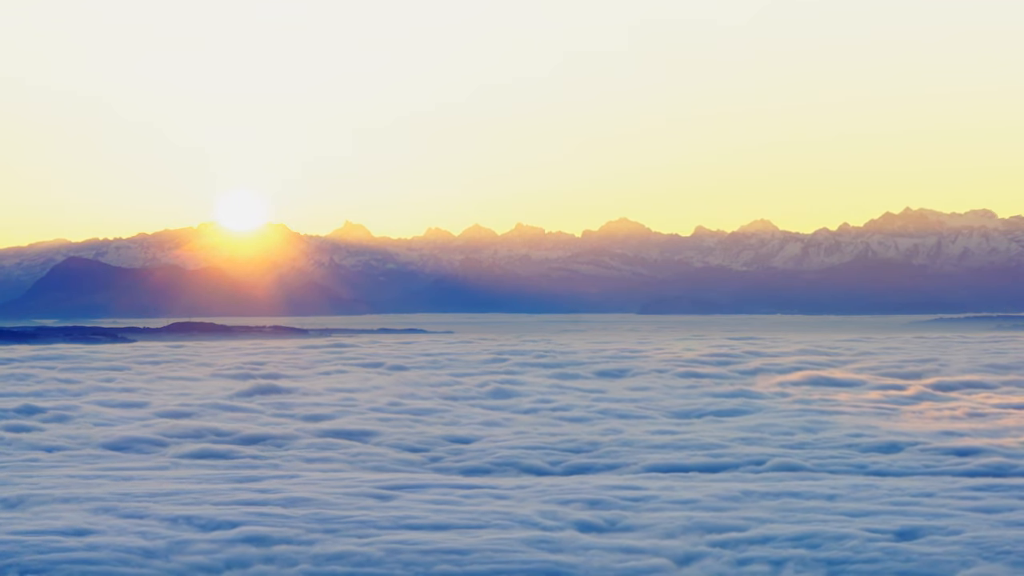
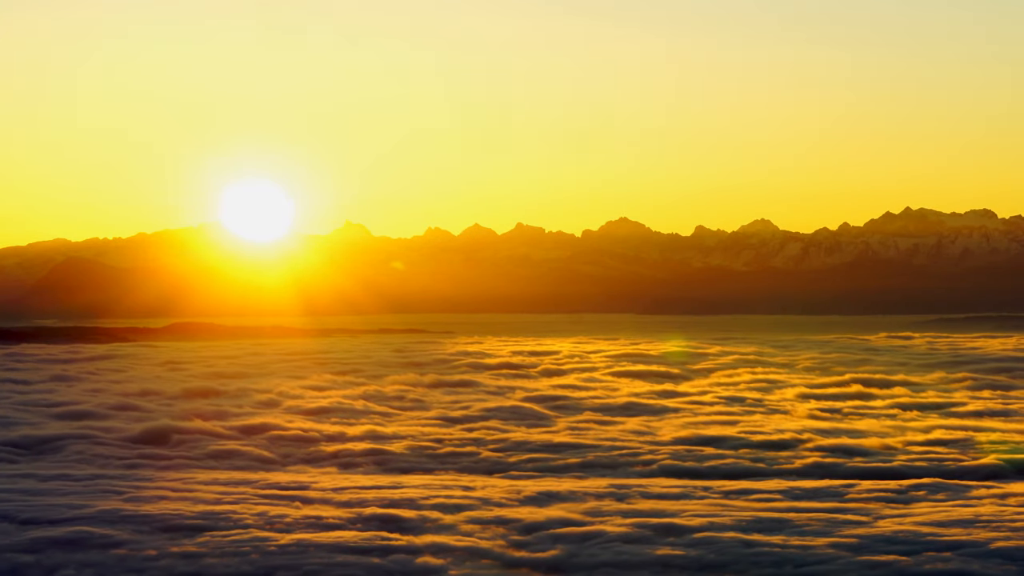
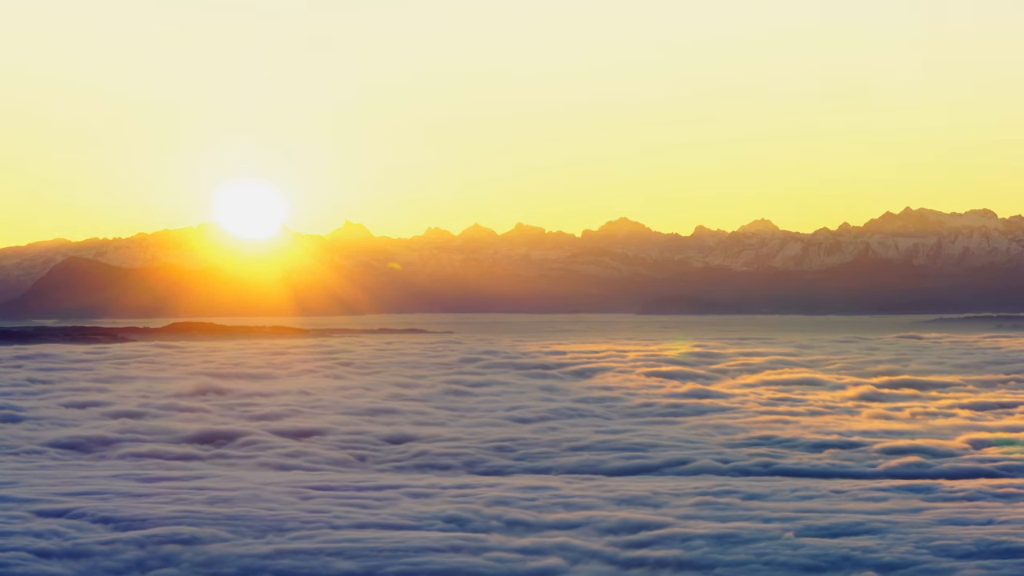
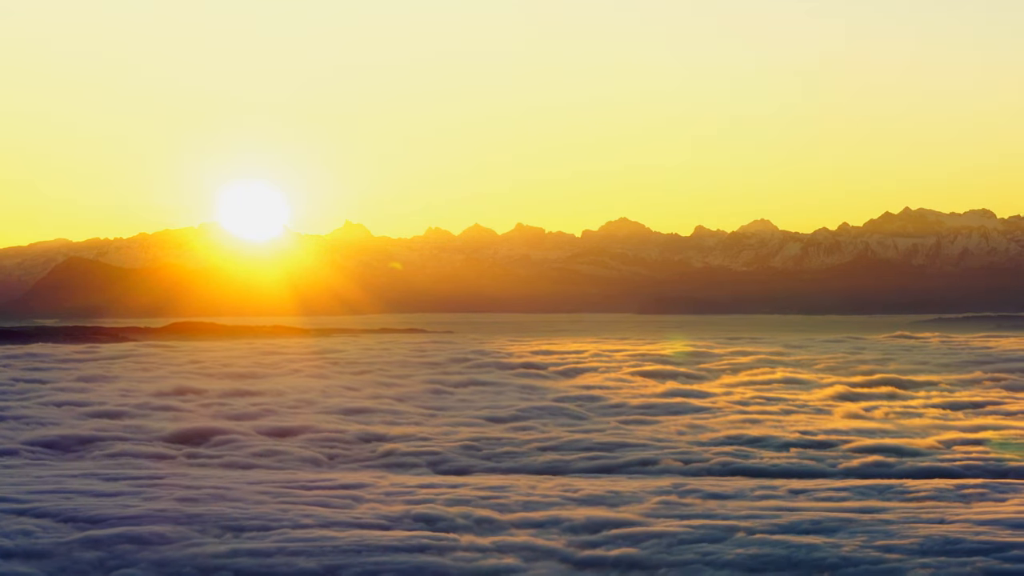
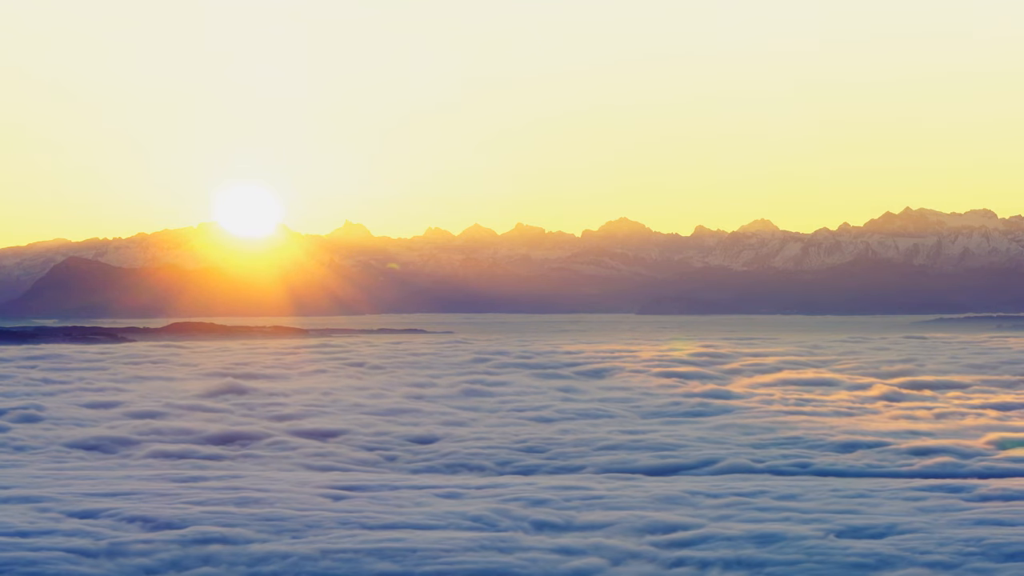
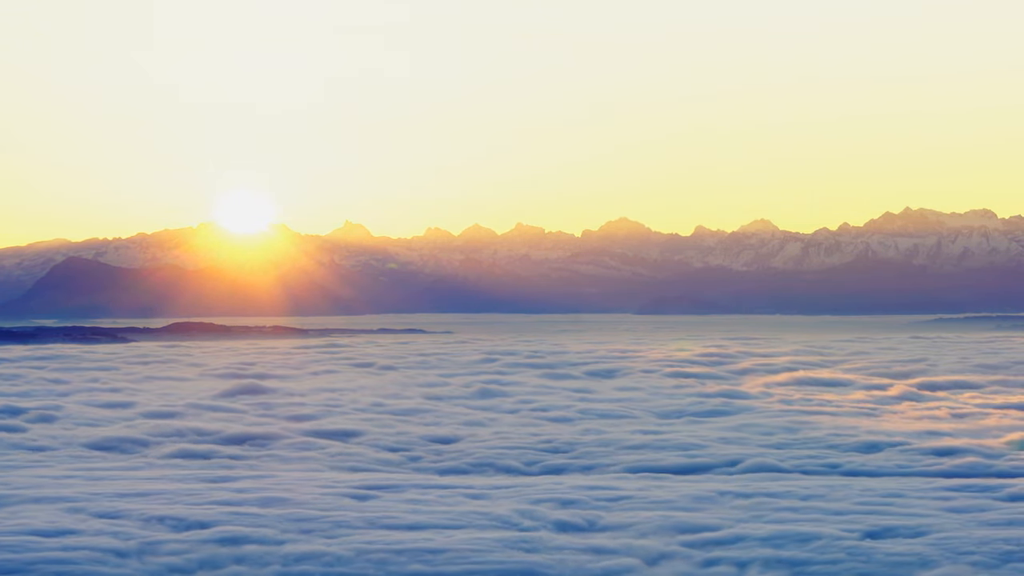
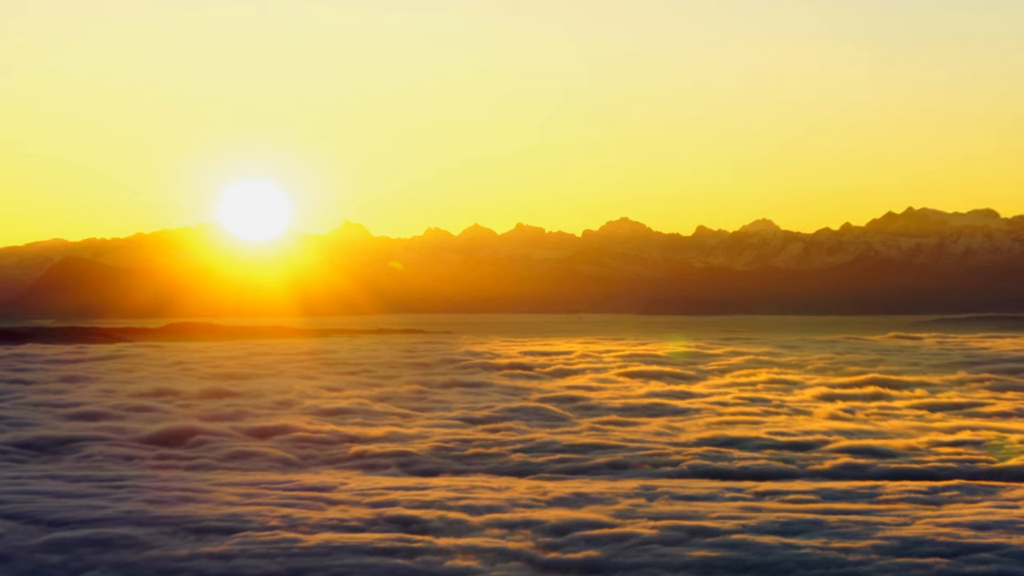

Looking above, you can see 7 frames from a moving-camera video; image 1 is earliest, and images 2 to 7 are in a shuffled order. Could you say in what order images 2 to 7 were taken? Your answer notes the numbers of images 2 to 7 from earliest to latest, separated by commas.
6, 5, 3, 4, 7, 2
